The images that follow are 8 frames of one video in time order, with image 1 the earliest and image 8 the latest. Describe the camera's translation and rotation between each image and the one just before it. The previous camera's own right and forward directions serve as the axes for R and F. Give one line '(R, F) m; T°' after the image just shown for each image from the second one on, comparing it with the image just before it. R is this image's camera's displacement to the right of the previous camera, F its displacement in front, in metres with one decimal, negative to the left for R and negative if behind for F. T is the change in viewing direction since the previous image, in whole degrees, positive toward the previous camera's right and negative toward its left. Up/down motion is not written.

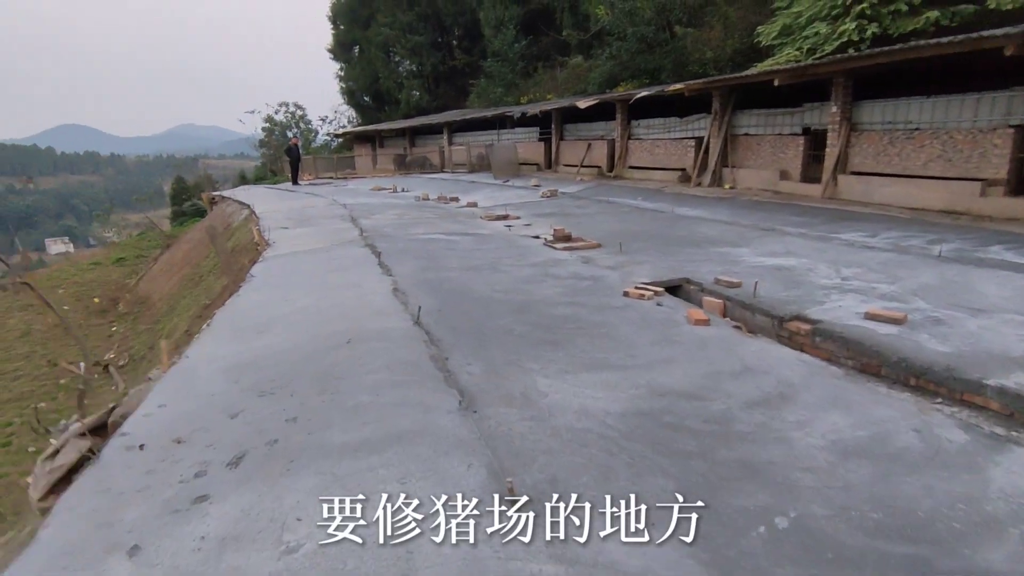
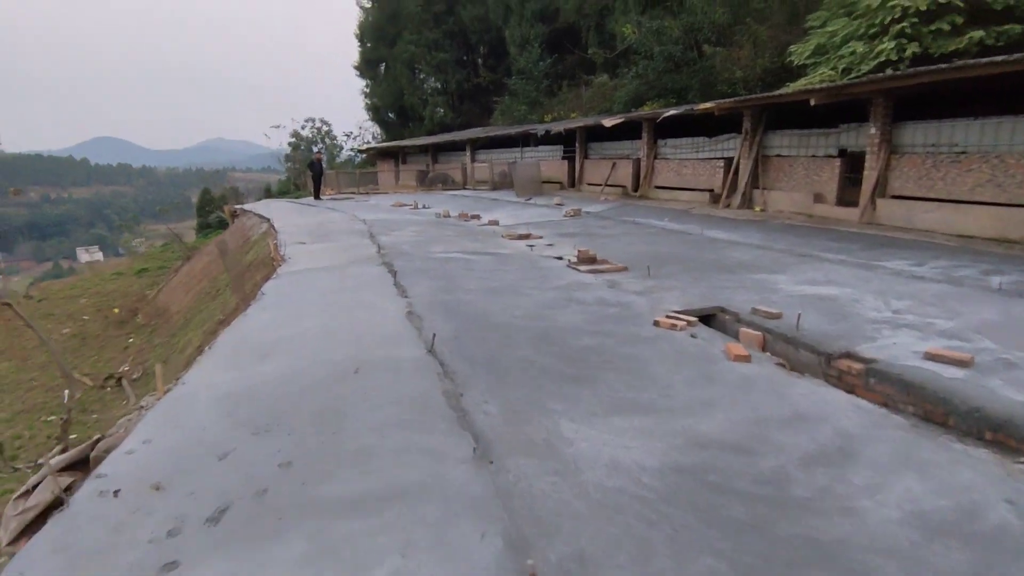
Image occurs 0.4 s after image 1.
(0.0, +0.3) m; -2°
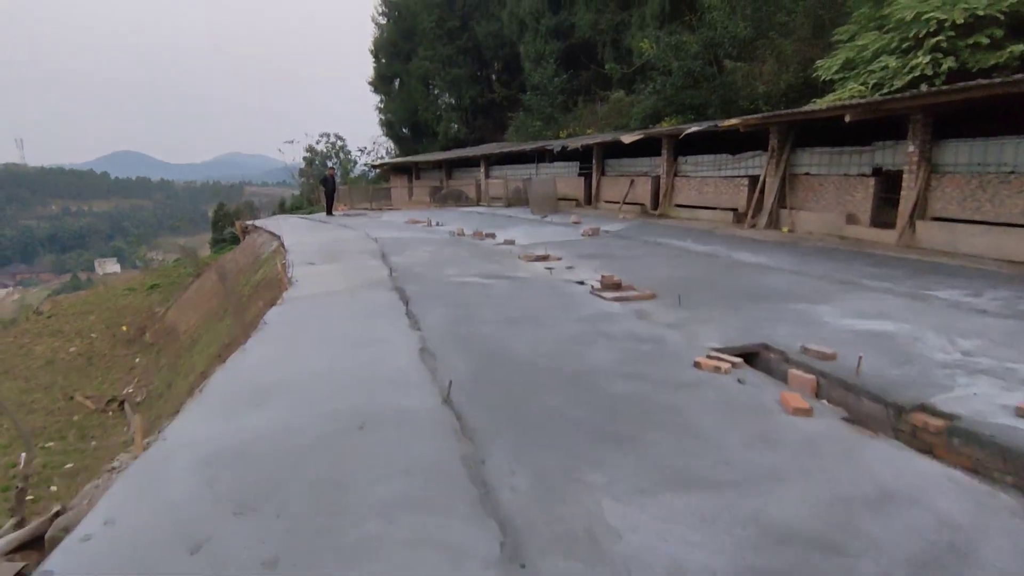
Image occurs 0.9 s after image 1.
(-0.1, +0.4) m; -1°
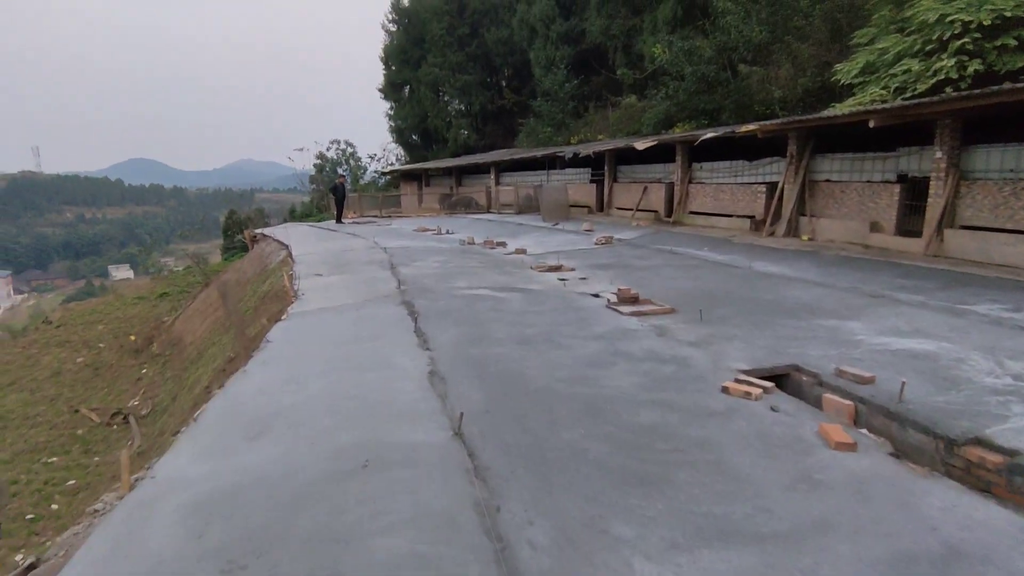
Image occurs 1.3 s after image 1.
(0.0, +0.2) m; -1°
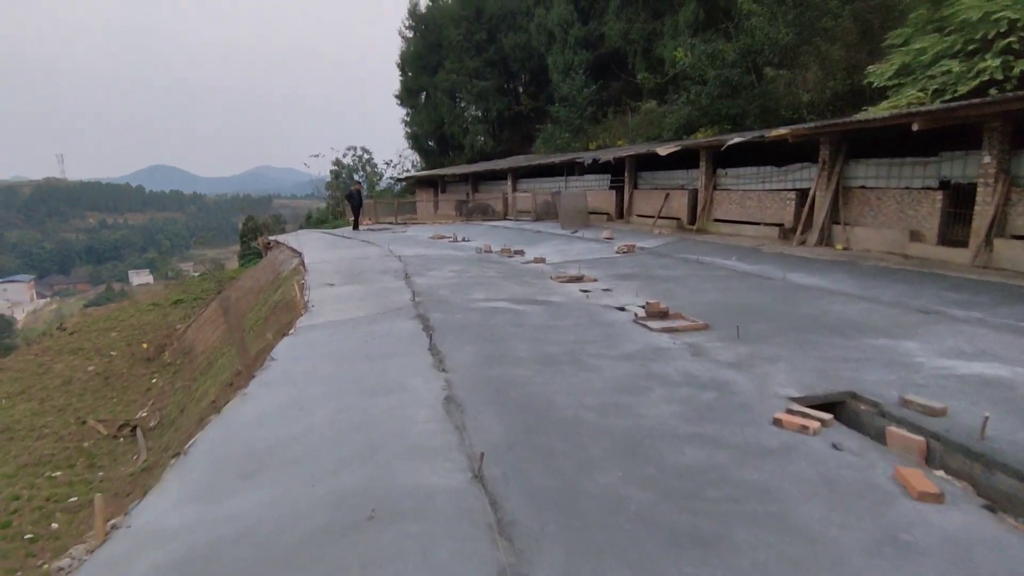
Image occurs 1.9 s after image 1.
(-0.1, +0.4) m; -1°
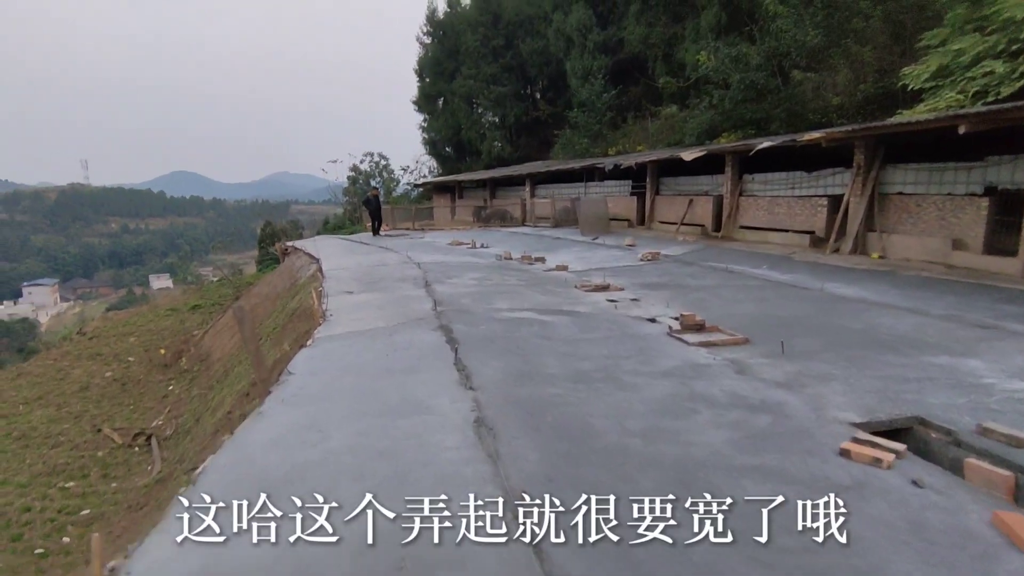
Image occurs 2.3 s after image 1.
(-0.1, +0.3) m; -1°
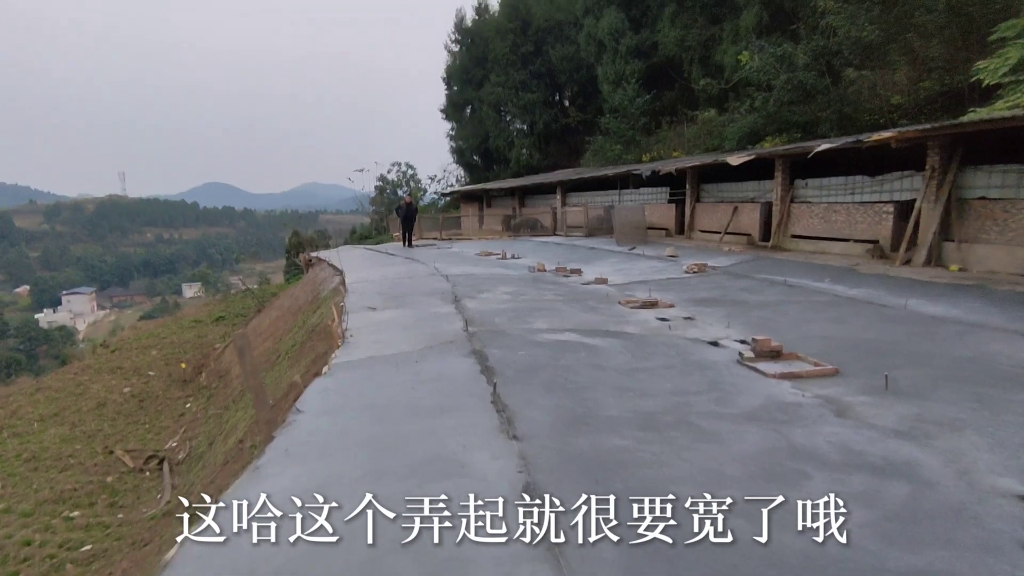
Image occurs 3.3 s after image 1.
(-0.1, +0.7) m; -2°
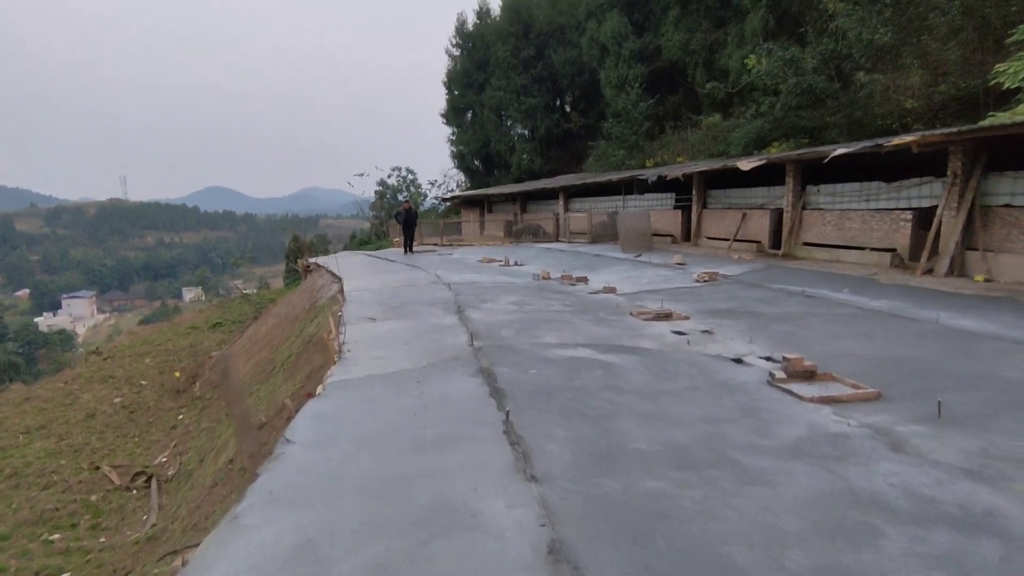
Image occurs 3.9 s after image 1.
(-0.1, +0.4) m; 0°
